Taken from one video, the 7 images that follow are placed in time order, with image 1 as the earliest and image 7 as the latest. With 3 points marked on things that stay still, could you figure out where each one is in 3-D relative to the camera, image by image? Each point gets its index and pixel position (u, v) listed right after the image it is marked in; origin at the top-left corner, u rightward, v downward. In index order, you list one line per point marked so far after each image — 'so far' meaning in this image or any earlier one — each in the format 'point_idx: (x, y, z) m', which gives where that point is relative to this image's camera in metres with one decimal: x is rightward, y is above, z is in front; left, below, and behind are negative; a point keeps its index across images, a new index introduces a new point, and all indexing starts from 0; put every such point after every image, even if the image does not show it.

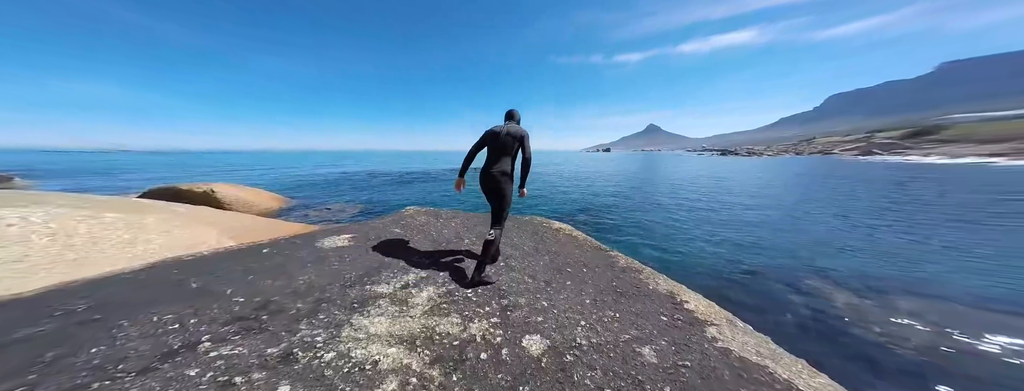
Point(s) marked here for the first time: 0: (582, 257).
0: (+1.3, -1.1, +4.2) m
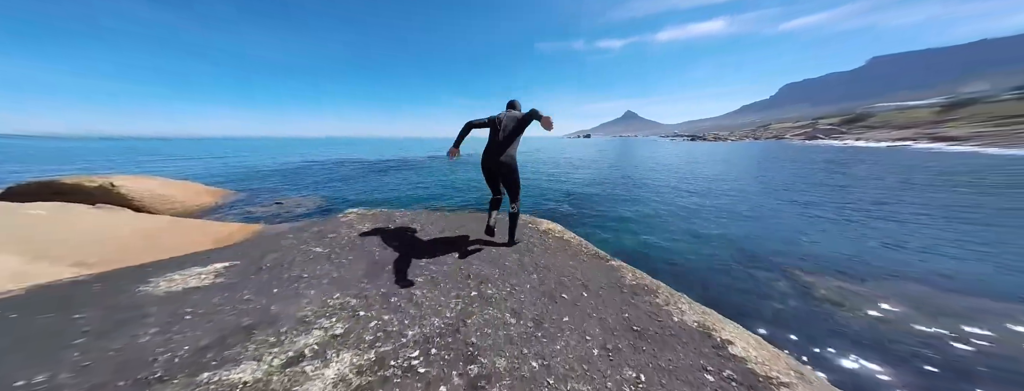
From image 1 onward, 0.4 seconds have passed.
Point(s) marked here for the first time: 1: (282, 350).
0: (+0.9, -1.1, +3.3) m
1: (-1.8, -1.2, +1.8) m
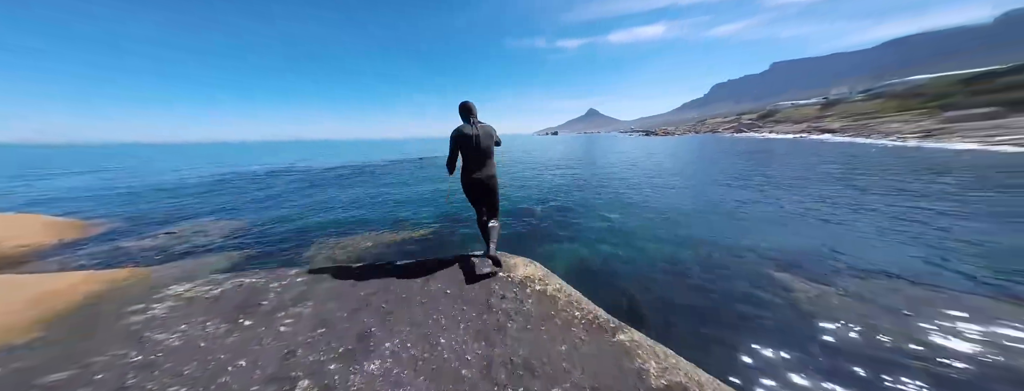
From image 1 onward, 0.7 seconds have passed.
0: (+0.6, -1.6, +2.2) m
1: (-1.9, -1.8, +0.4) m
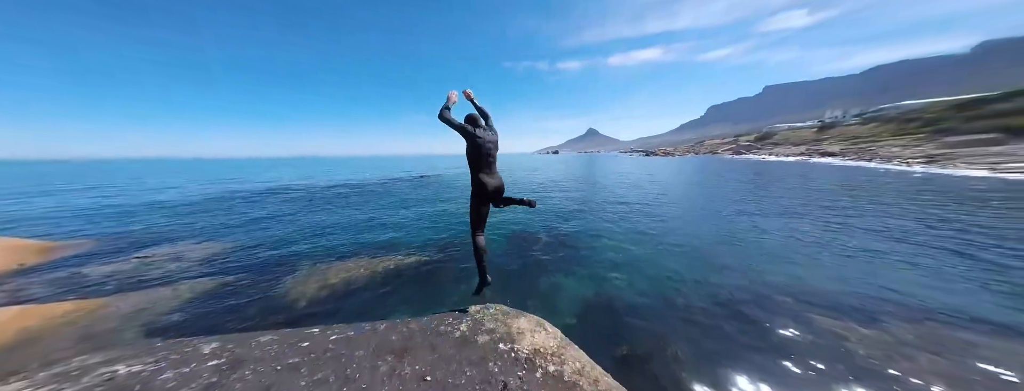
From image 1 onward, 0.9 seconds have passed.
0: (+0.6, -2.1, +1.4) m
1: (-1.8, -2.2, -0.4) m
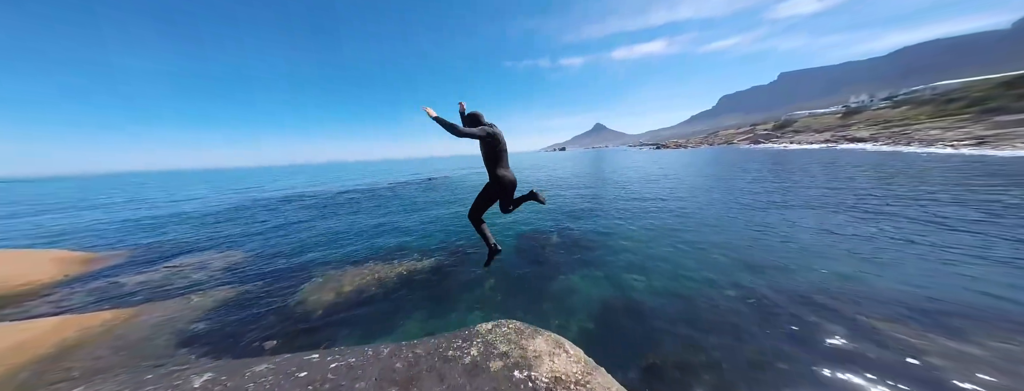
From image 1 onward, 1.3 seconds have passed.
0: (+0.8, -2.2, +1.1) m
1: (-1.8, -2.3, -0.6) m
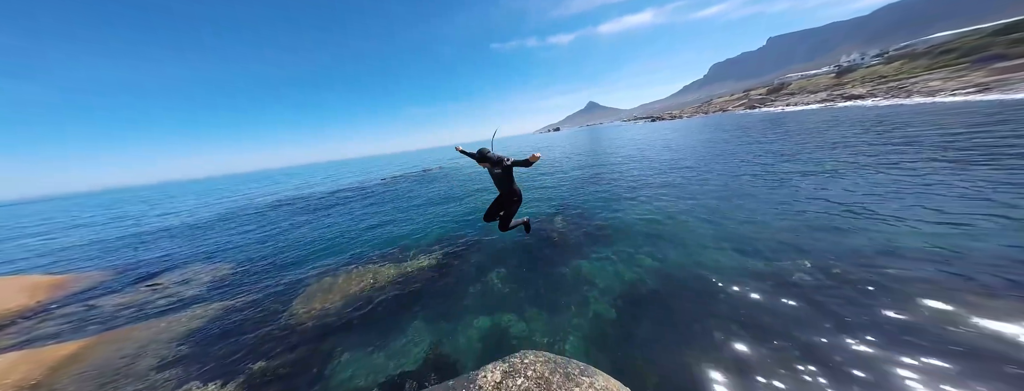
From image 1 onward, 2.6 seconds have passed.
0: (+1.1, -2.0, +0.2) m
1: (-1.4, -2.5, -1.5) m
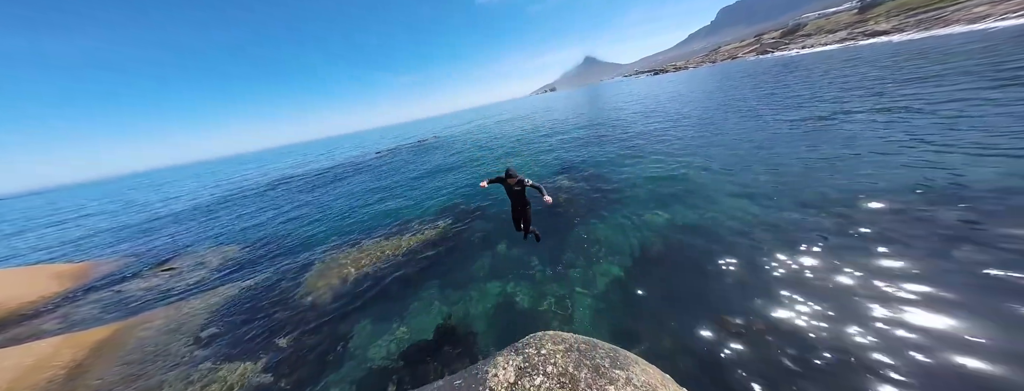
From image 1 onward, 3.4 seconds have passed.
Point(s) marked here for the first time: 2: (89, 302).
0: (+1.5, -1.8, -0.1) m
1: (-1.0, -2.6, -1.8) m
2: (-25.1, -6.4, +13.2) m
